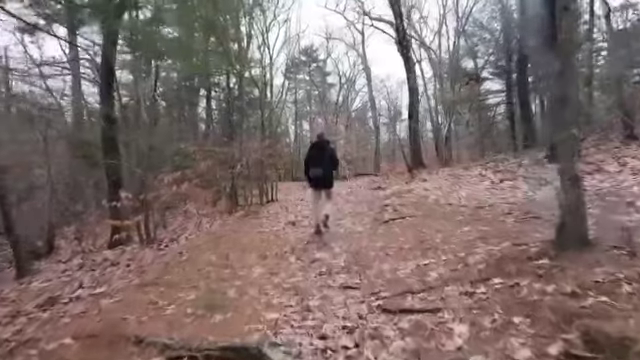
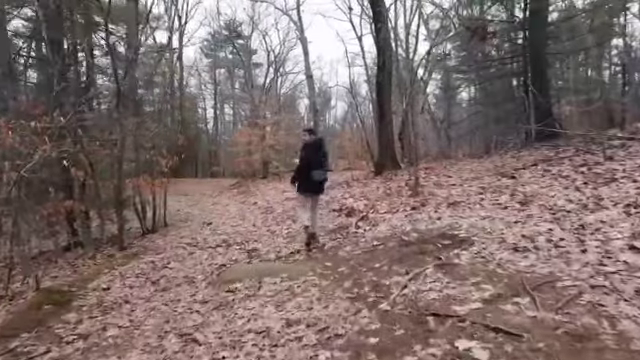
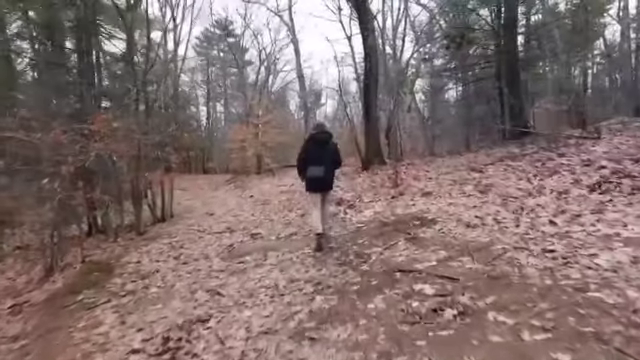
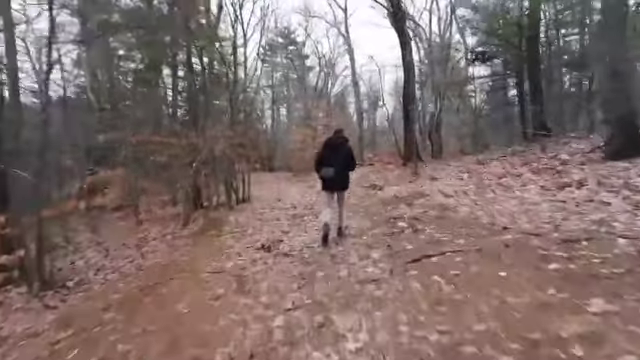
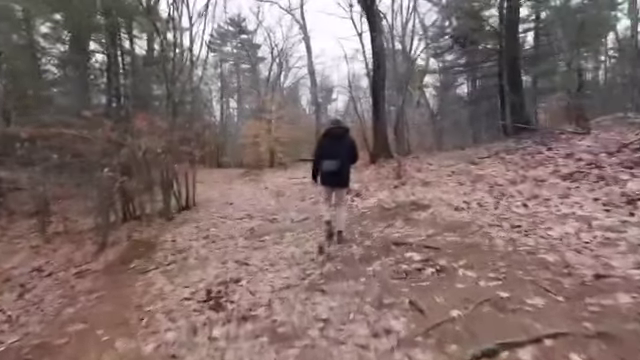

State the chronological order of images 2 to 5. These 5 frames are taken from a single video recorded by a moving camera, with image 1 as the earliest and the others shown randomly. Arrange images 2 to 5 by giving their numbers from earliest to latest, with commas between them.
4, 5, 3, 2
